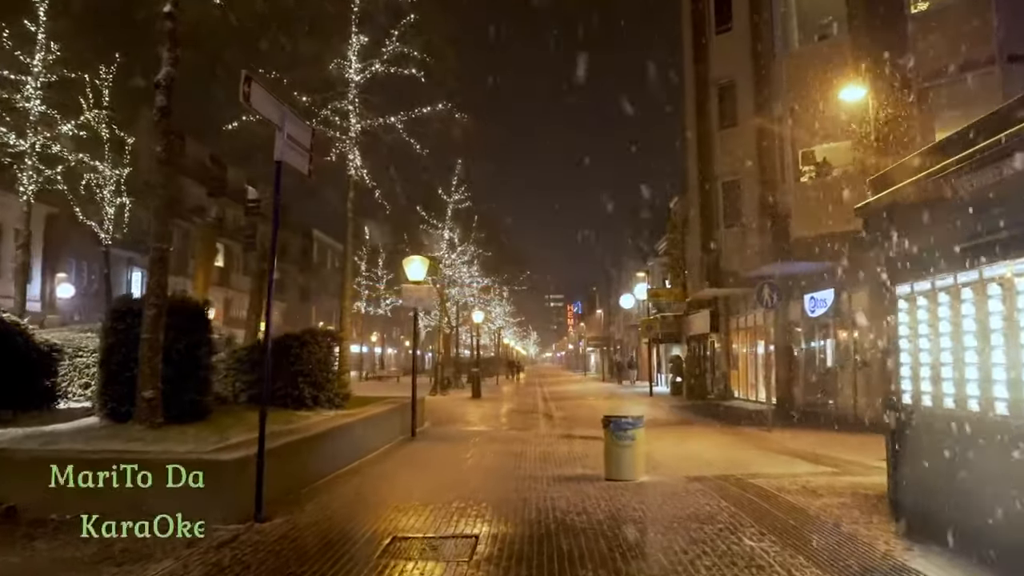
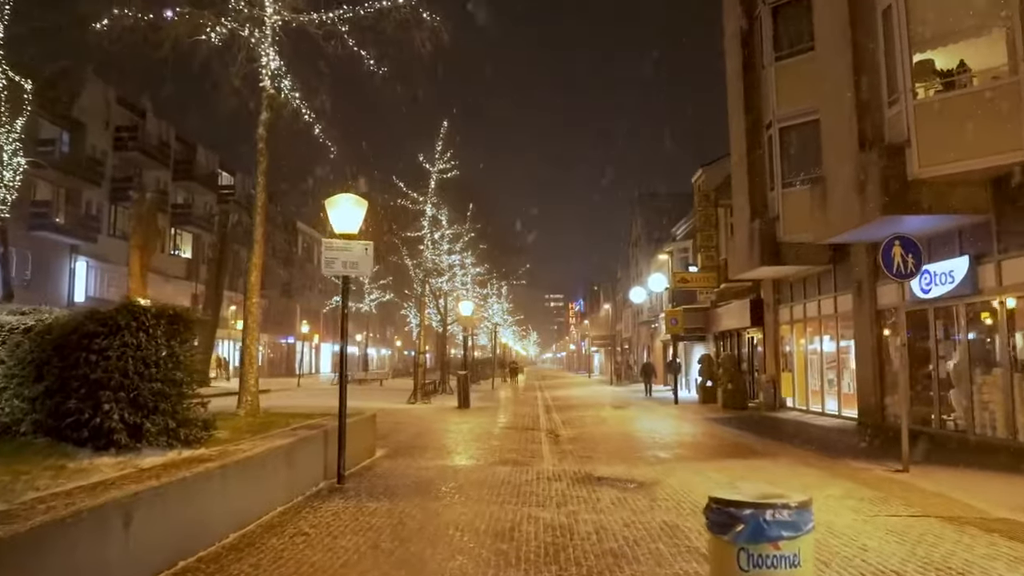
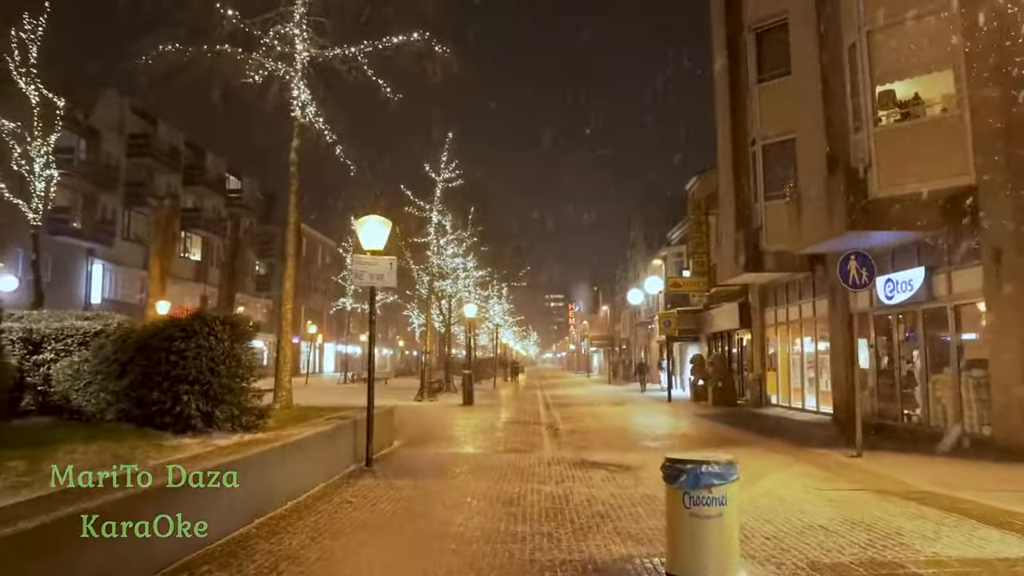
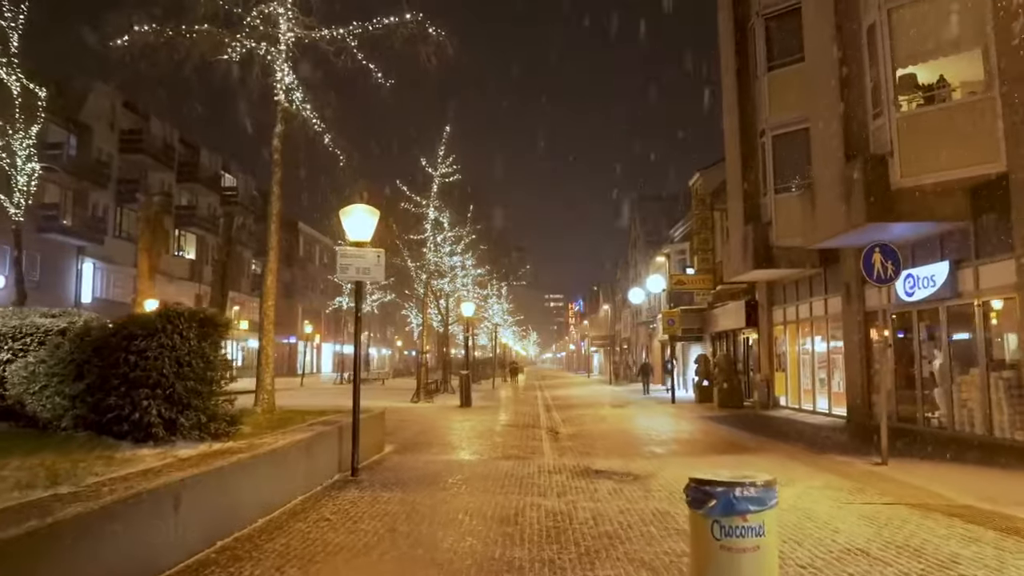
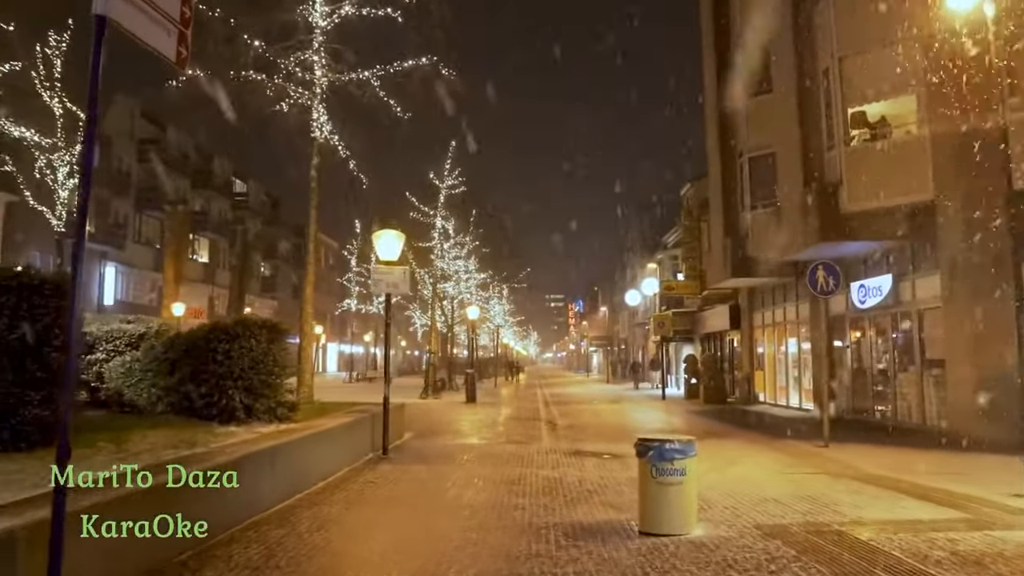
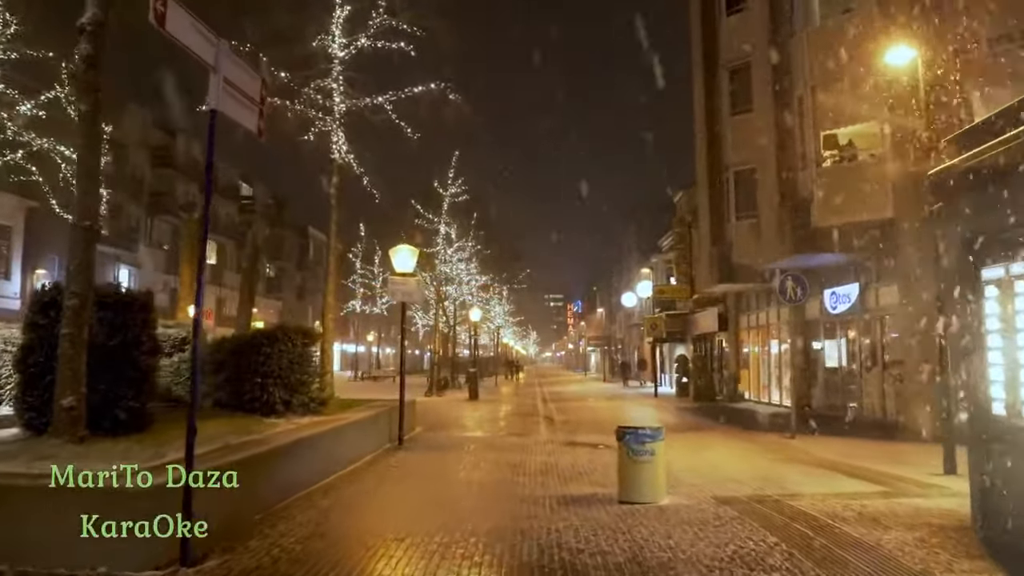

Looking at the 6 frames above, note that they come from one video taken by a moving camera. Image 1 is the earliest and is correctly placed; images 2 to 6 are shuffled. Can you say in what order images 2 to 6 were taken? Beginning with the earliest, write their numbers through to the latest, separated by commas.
6, 5, 3, 4, 2
